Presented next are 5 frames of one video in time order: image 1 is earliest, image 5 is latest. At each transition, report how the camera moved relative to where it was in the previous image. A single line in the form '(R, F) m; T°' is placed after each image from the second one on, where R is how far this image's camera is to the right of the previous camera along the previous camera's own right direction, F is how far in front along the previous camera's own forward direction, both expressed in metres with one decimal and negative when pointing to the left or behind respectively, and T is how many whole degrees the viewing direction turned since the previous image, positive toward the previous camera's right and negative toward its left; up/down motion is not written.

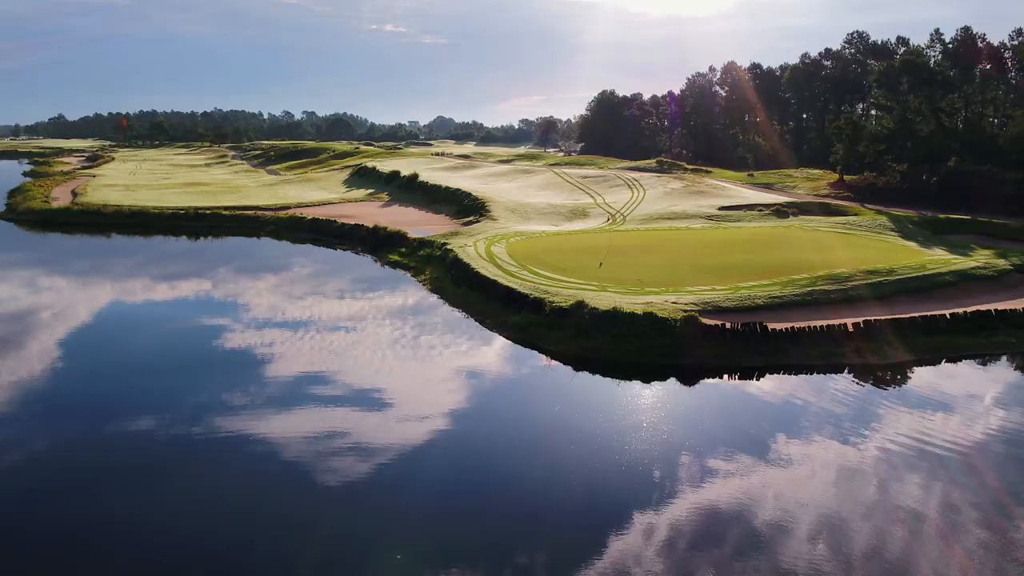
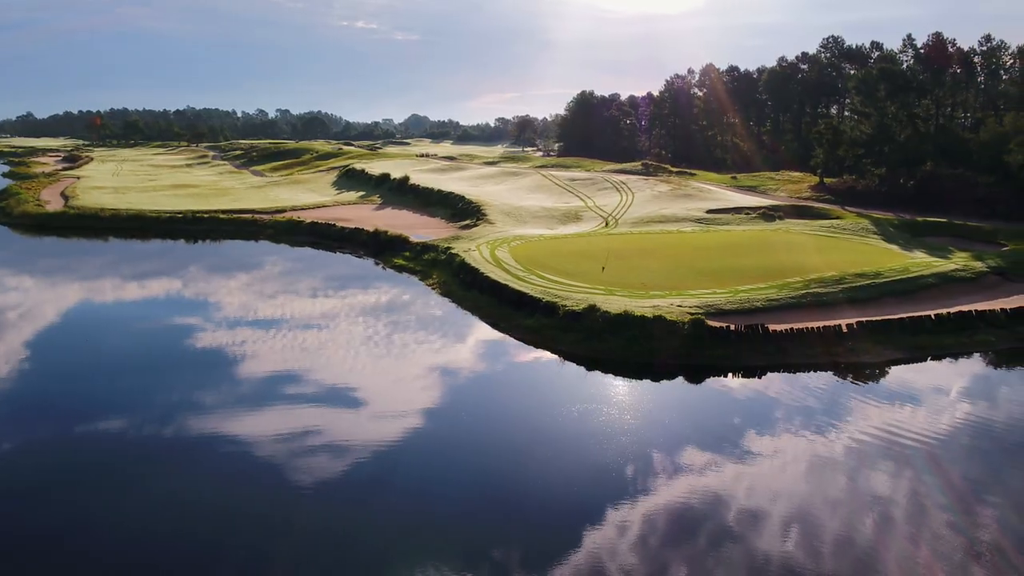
(-0.2, -0.1) m; +2°
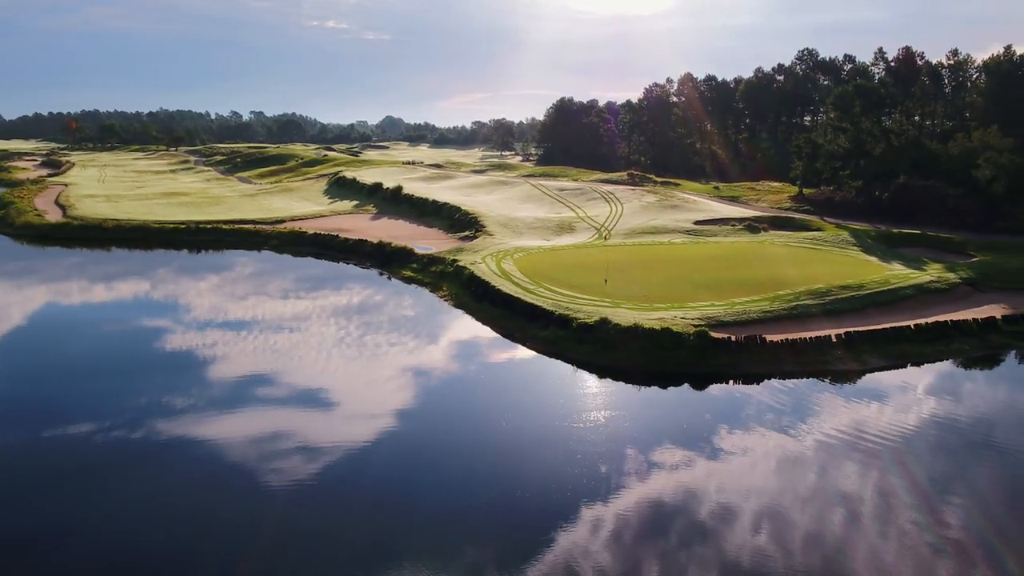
(-0.2, -0.2) m; +2°
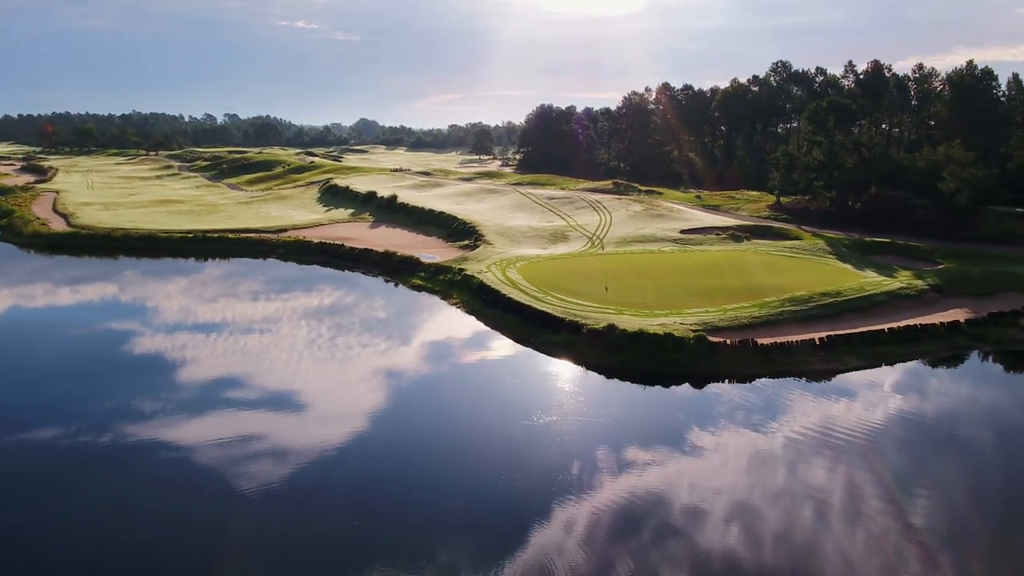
(-0.2, -0.3) m; +2°
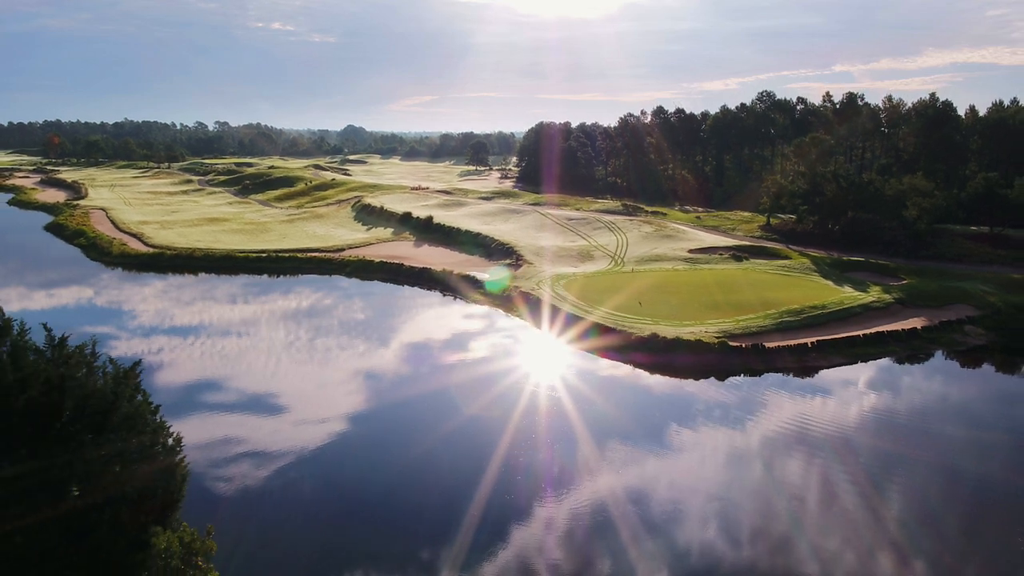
(-0.7, -1.2) m; +2°
